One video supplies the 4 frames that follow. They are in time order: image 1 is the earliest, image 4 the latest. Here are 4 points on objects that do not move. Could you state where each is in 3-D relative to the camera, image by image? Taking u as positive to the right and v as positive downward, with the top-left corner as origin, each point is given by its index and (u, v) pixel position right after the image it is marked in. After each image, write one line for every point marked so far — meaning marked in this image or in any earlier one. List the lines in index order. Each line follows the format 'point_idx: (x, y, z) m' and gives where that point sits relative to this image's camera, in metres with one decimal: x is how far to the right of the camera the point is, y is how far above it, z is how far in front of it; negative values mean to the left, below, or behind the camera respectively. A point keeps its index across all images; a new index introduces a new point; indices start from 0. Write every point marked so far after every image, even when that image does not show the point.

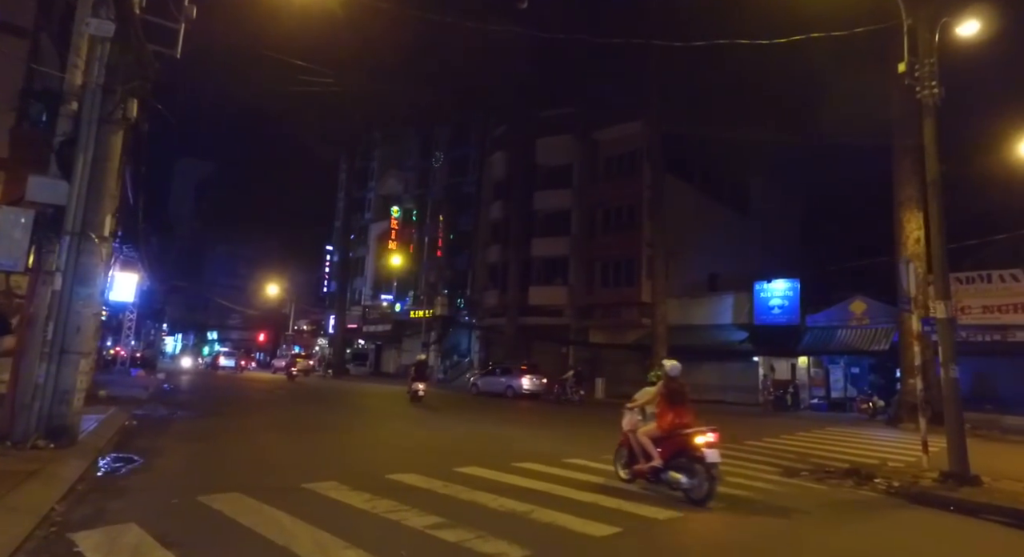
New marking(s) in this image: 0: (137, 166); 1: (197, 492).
0: (-9.3, +2.8, +14.9) m
1: (-3.1, -2.1, +6.0) m
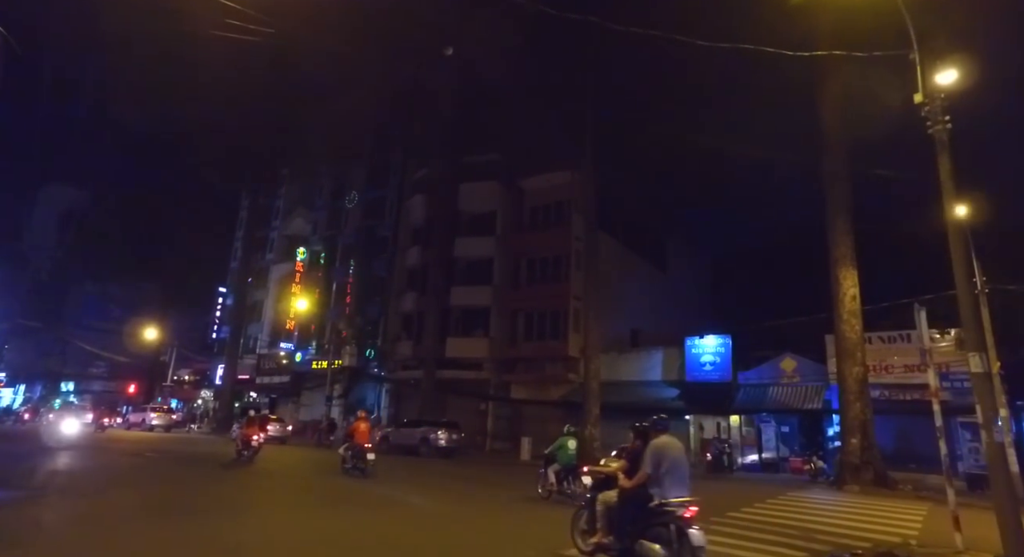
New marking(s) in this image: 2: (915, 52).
0: (-10.1, +2.3, +11.5) m
1: (-2.7, -2.1, +3.2) m
2: (+6.6, +3.7, +9.9) m
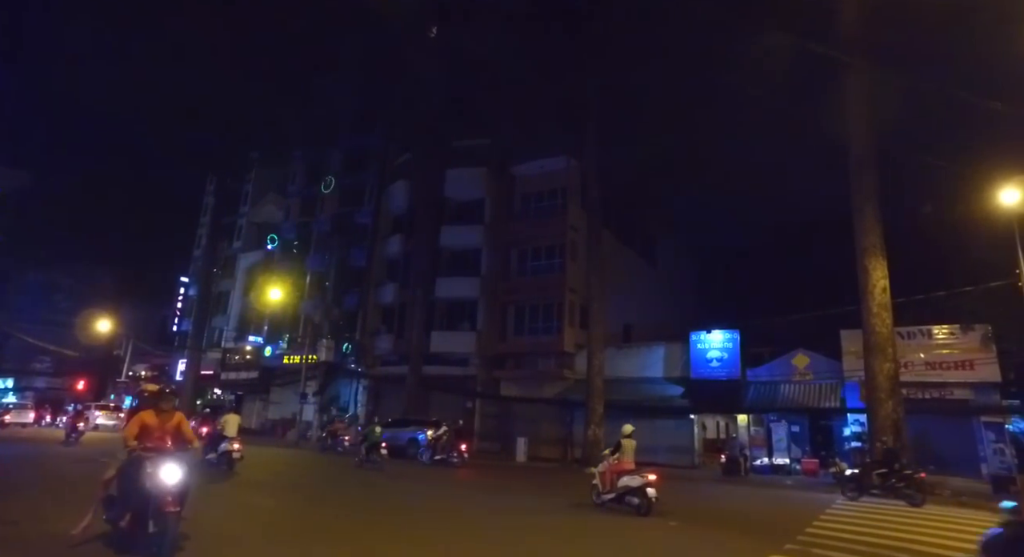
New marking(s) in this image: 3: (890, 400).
0: (-9.1, +2.9, +9.0) m
1: (-1.3, -1.6, +1.2) m
2: (+7.7, +4.0, +8.4) m
3: (+12.1, -3.9, +19.4) m
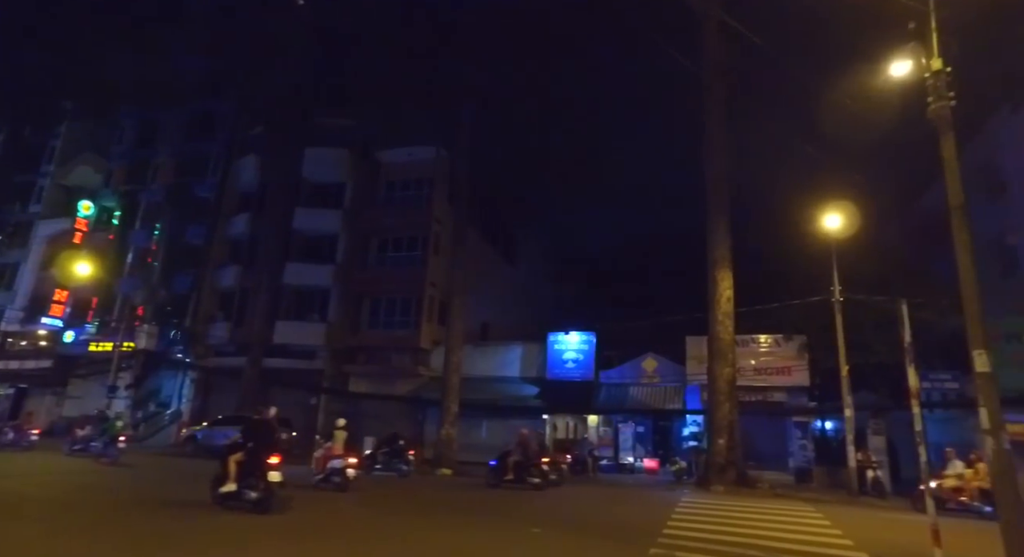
0: (-10.4, +3.7, +5.7) m
1: (-1.3, -1.3, -0.2) m
2: (+6.1, +3.8, +9.0) m
3: (+7.3, -4.2, +20.6) m
